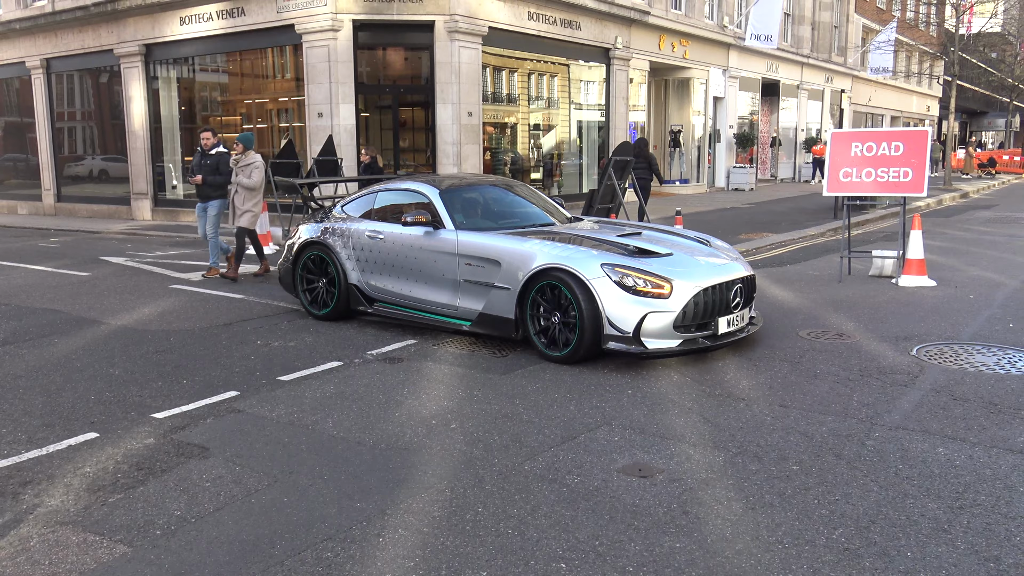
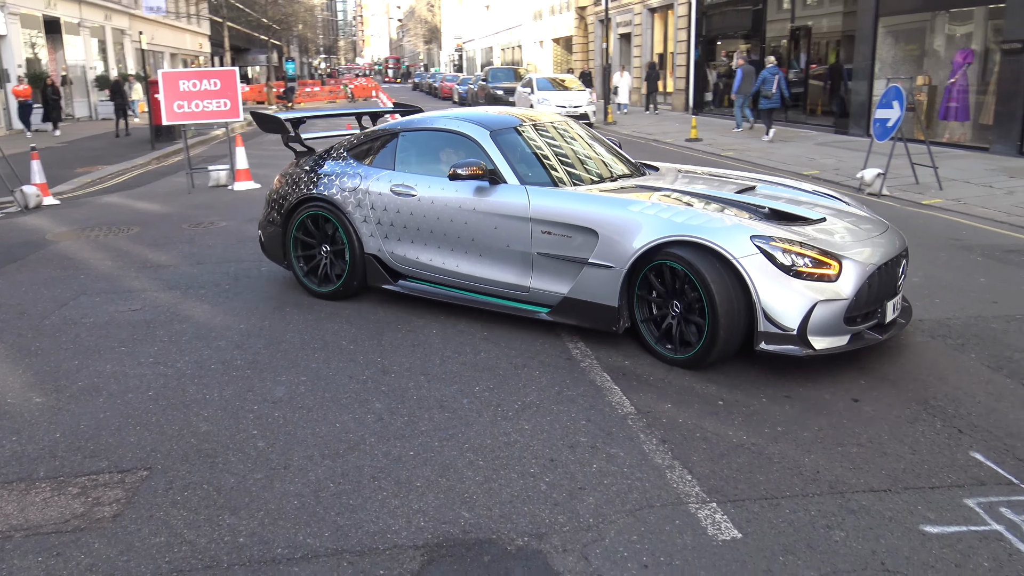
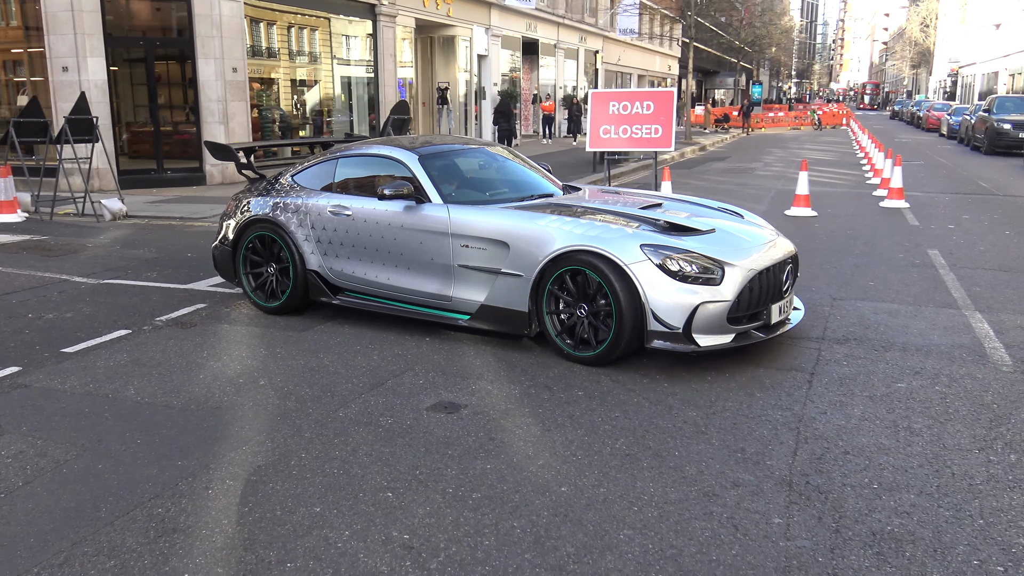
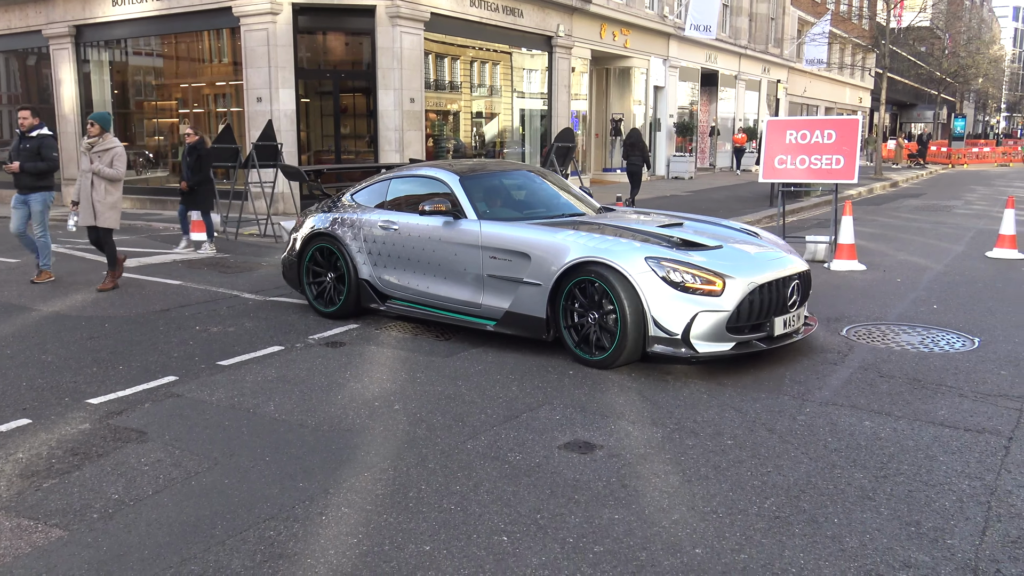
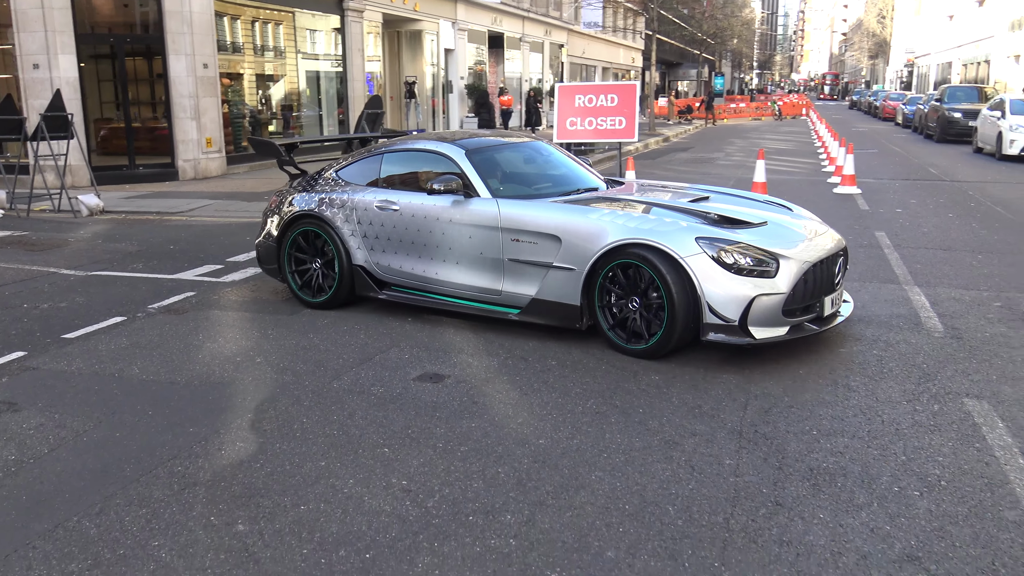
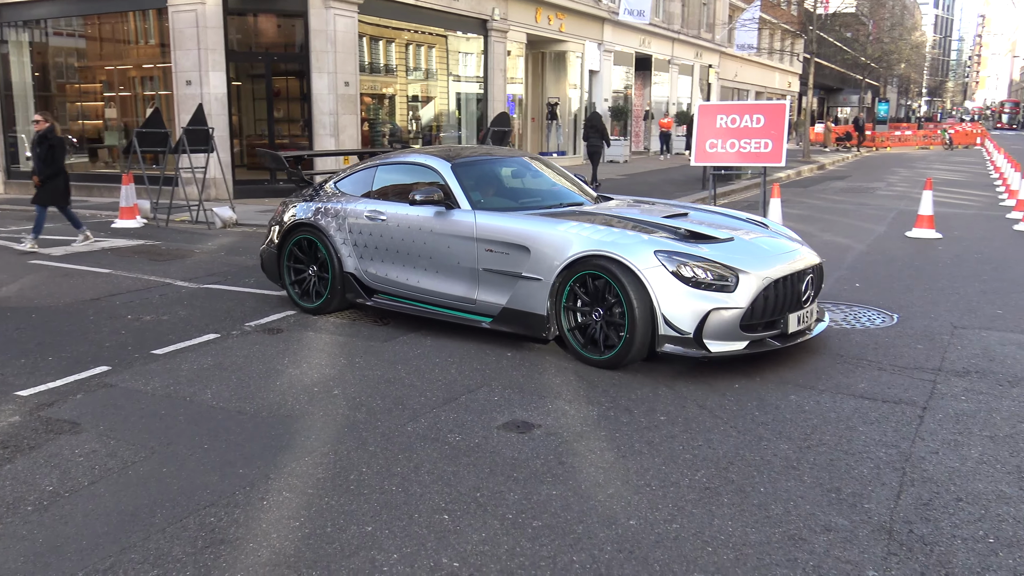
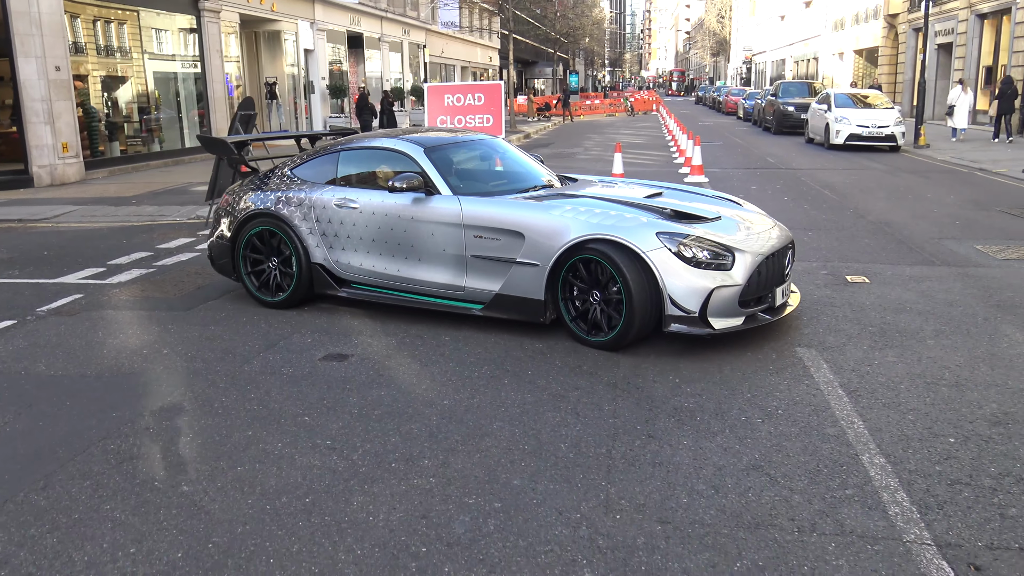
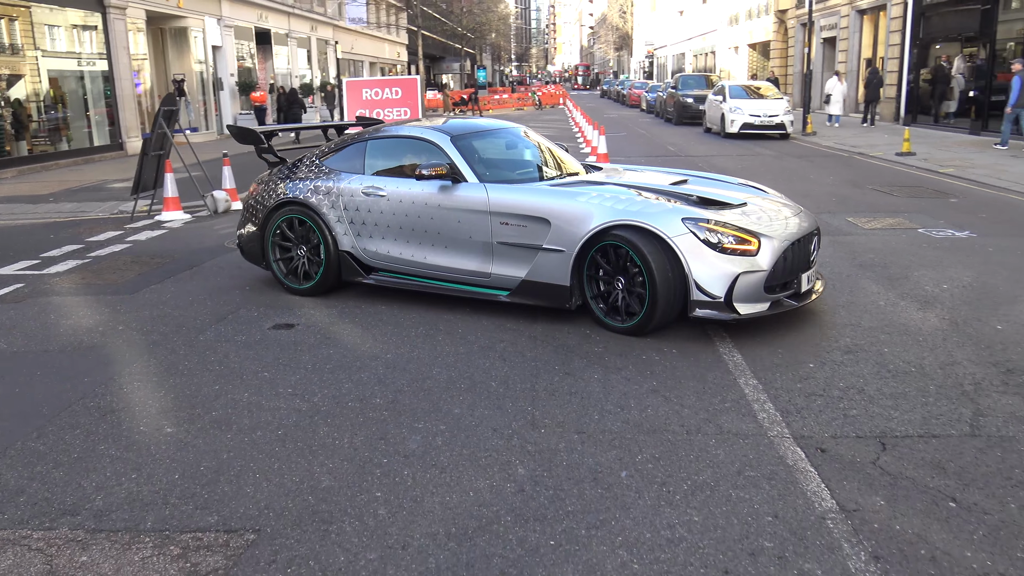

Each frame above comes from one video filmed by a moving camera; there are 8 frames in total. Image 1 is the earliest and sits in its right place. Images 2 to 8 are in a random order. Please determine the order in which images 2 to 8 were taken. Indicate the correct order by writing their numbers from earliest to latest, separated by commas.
4, 6, 3, 5, 7, 8, 2
